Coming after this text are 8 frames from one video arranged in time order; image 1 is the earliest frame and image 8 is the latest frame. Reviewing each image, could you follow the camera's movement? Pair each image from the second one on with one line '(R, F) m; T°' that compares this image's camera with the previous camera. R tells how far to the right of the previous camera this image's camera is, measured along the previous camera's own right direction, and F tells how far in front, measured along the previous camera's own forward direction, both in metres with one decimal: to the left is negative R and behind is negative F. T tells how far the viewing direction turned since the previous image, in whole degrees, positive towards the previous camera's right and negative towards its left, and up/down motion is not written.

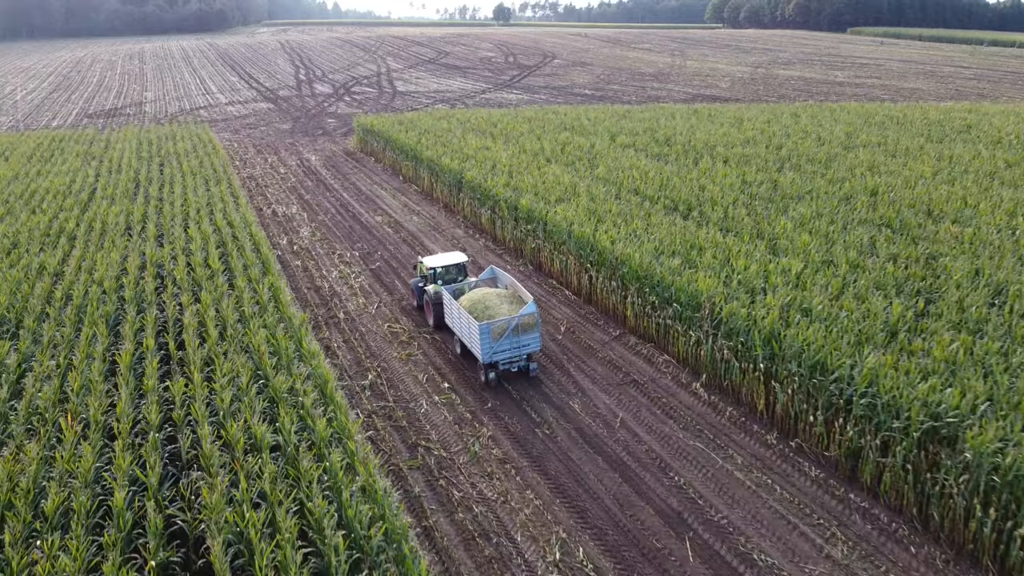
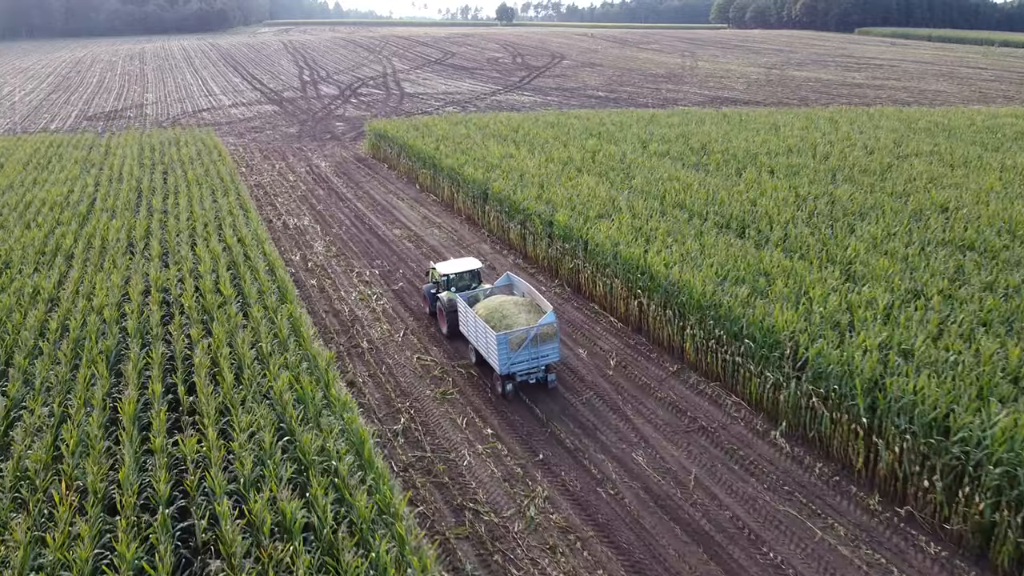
(-0.6, +1.2) m; 0°
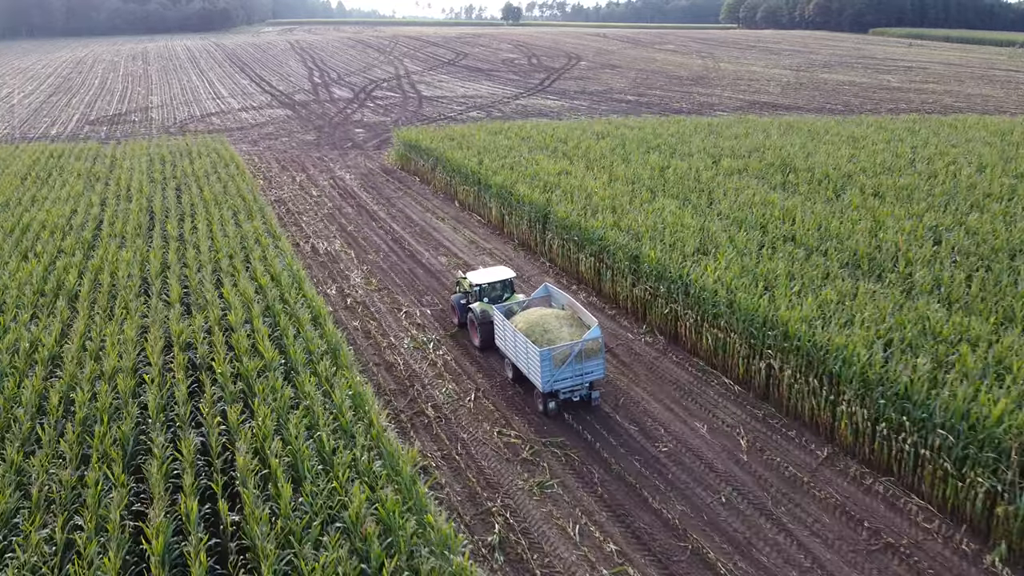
(-1.2, +2.1) m; 0°
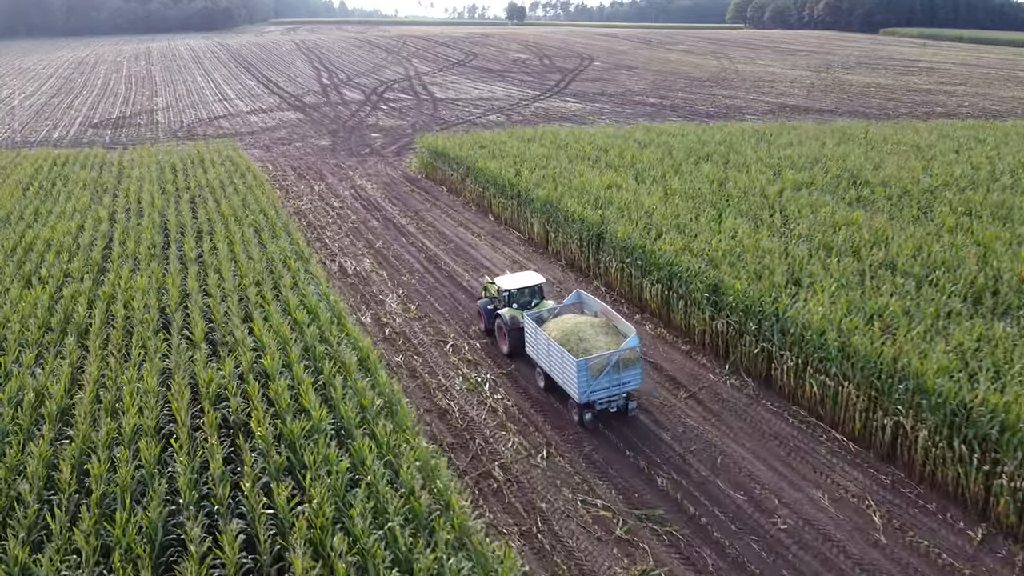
(-0.9, +1.4) m; 0°
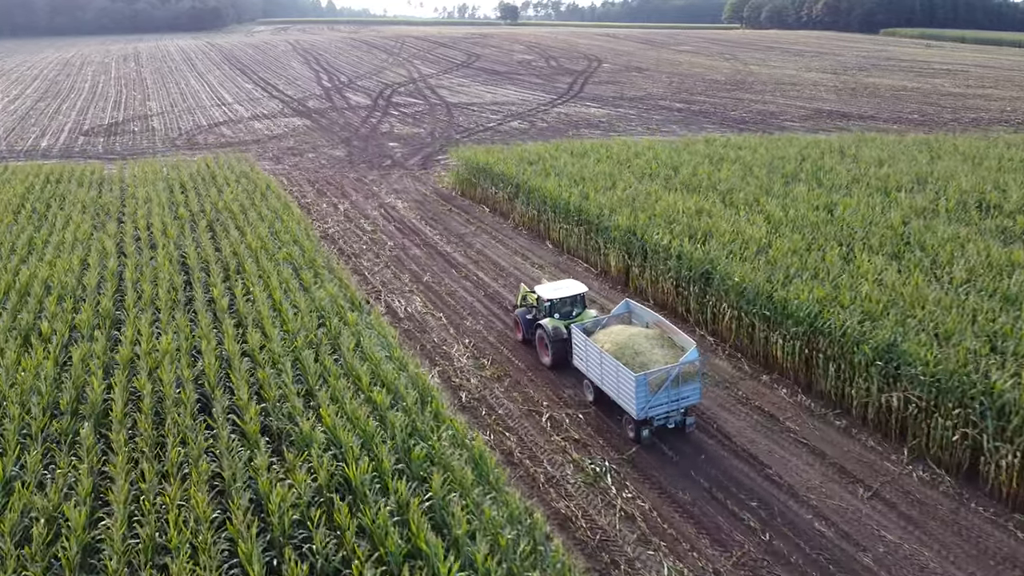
(-1.5, +2.2) m; +1°
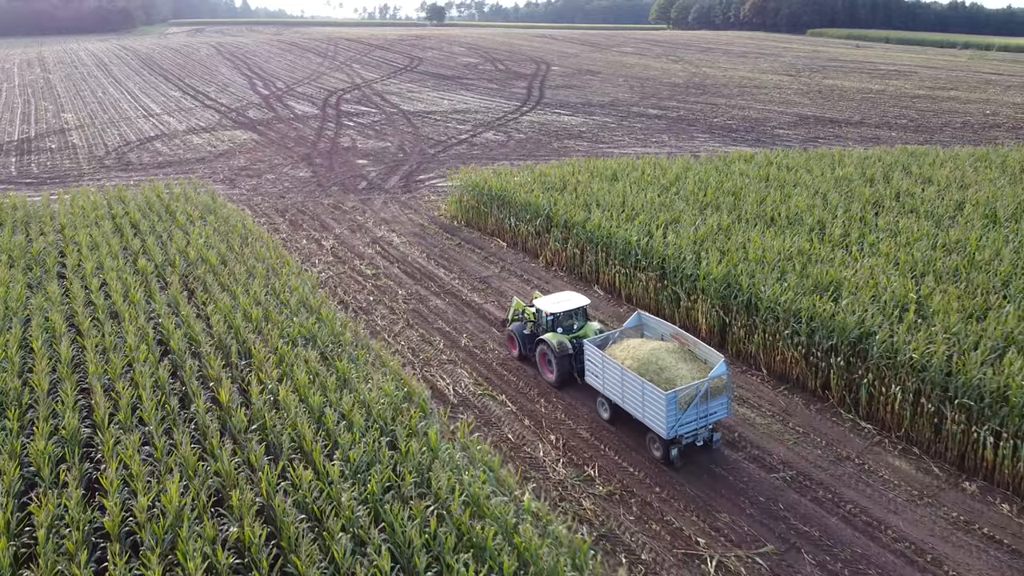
(-2.0, +2.8) m; +5°
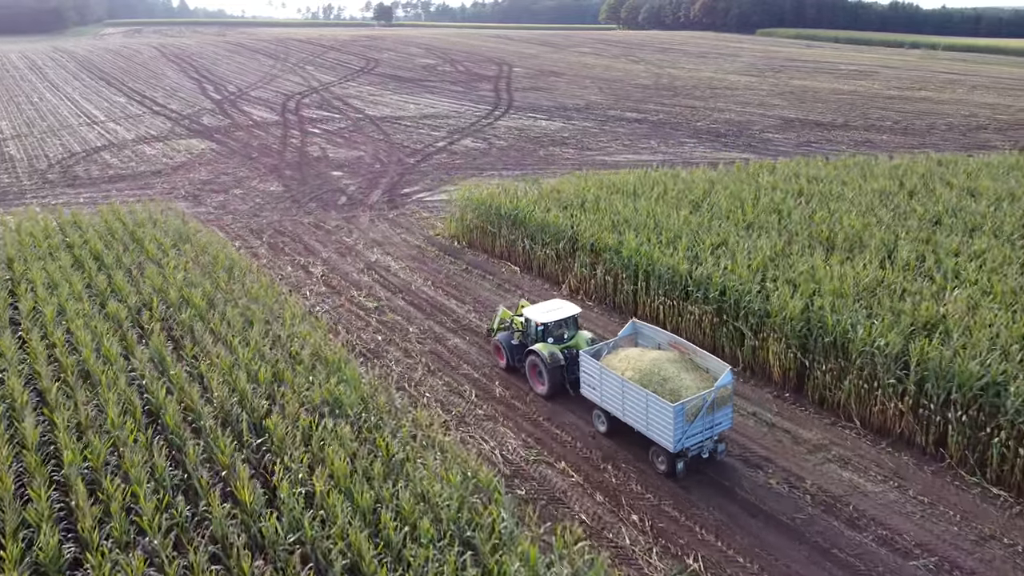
(-1.2, +1.6) m; +4°
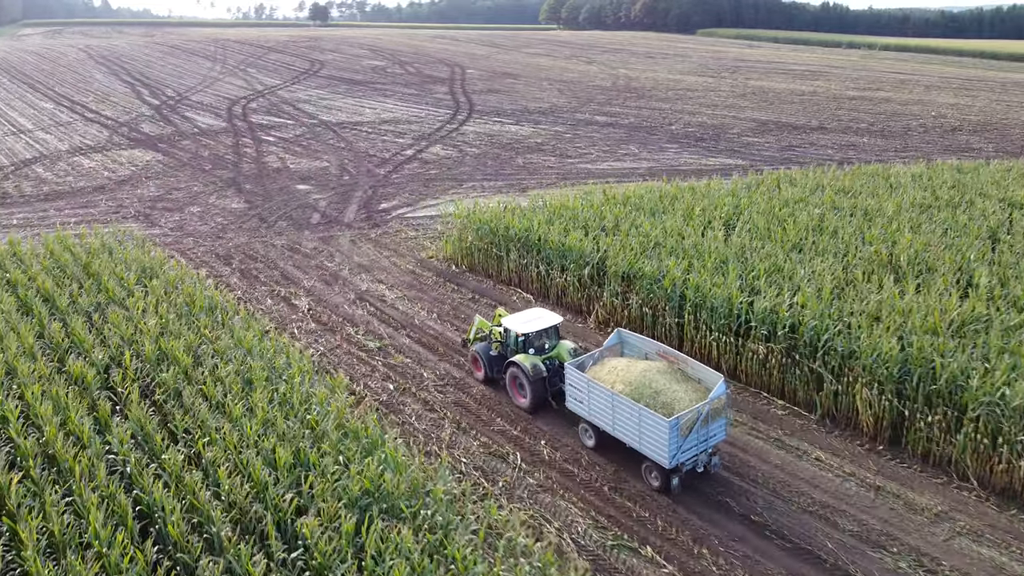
(-1.2, +1.6) m; +4°
